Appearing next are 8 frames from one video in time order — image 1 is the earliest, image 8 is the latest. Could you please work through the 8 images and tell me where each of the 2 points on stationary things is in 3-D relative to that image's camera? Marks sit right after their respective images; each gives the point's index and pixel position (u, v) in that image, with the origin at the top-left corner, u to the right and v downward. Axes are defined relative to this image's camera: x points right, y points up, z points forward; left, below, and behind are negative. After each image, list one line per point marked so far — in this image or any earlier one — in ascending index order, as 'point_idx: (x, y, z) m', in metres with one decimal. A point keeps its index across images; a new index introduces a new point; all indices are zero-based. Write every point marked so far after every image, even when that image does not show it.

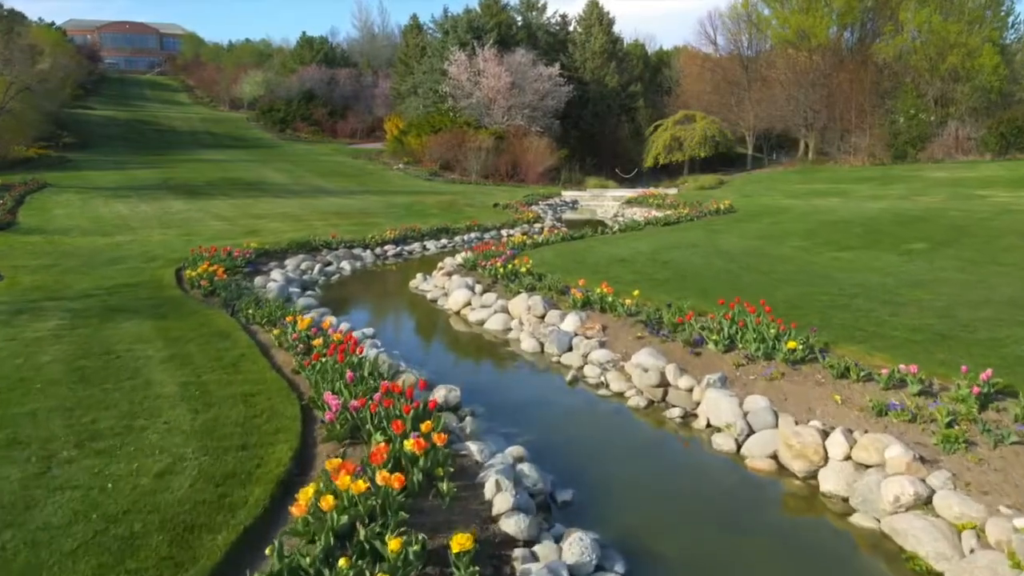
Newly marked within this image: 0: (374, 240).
0: (-2.5, +0.9, +16.8) m
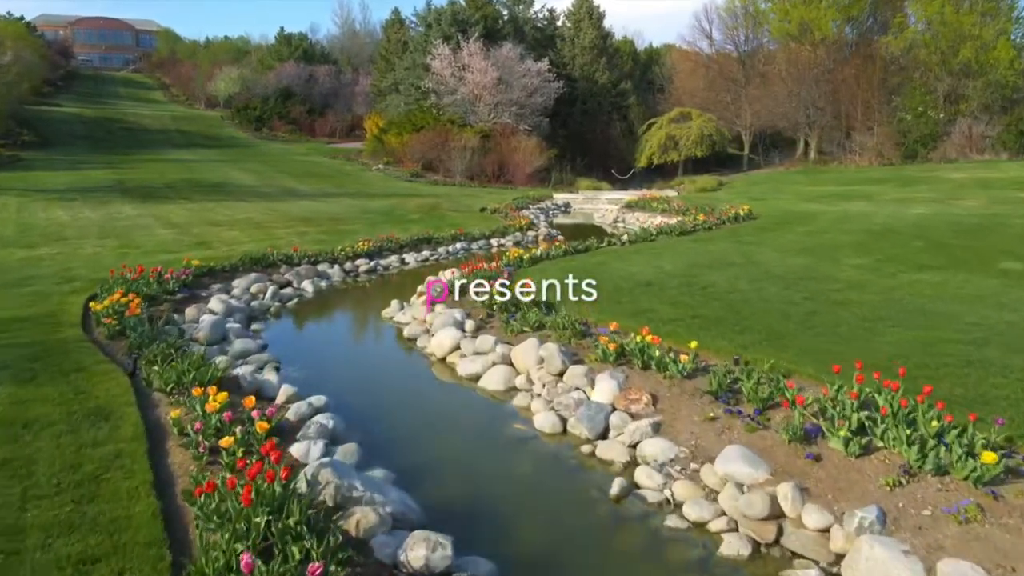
0: (-2.6, +0.5, +14.4) m
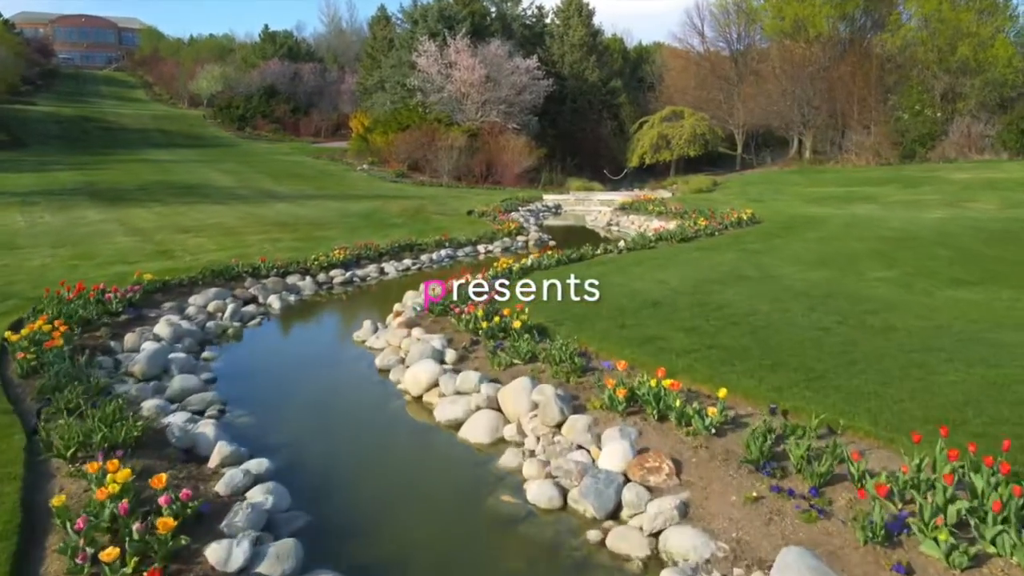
0: (-2.8, +0.3, +13.2) m
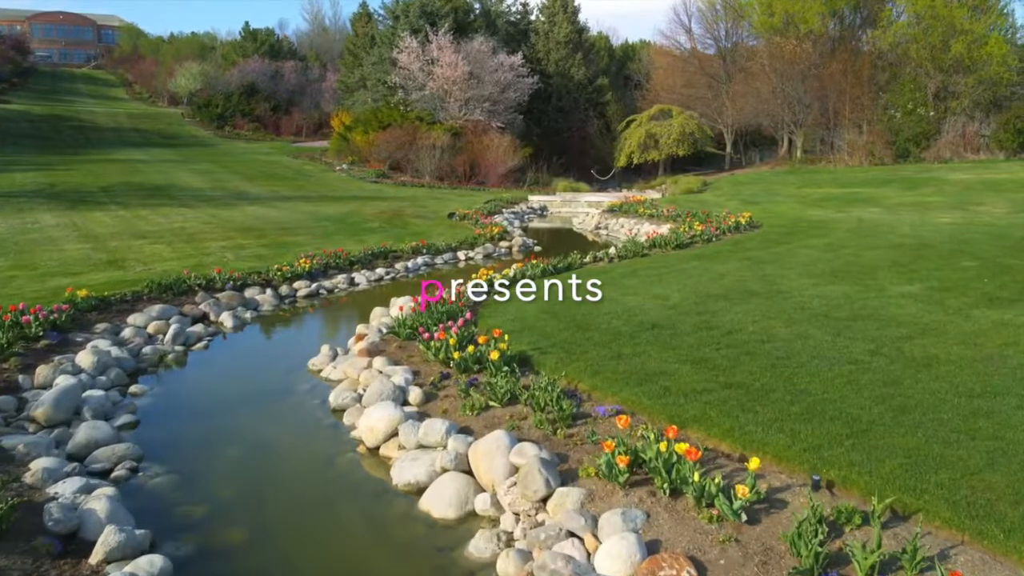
0: (-3.0, +0.2, +12.1) m
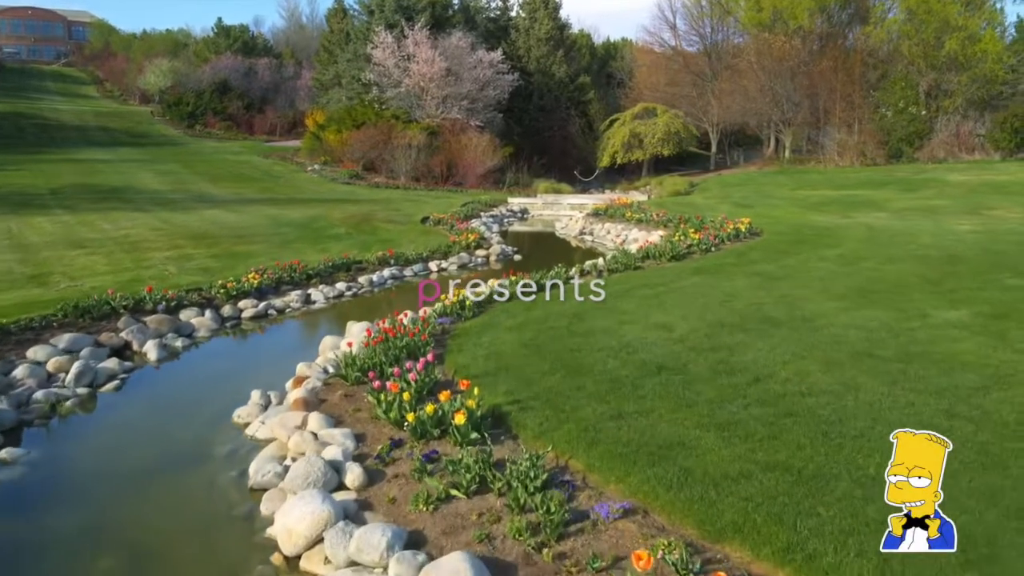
0: (-3.3, 0.0, +10.6) m
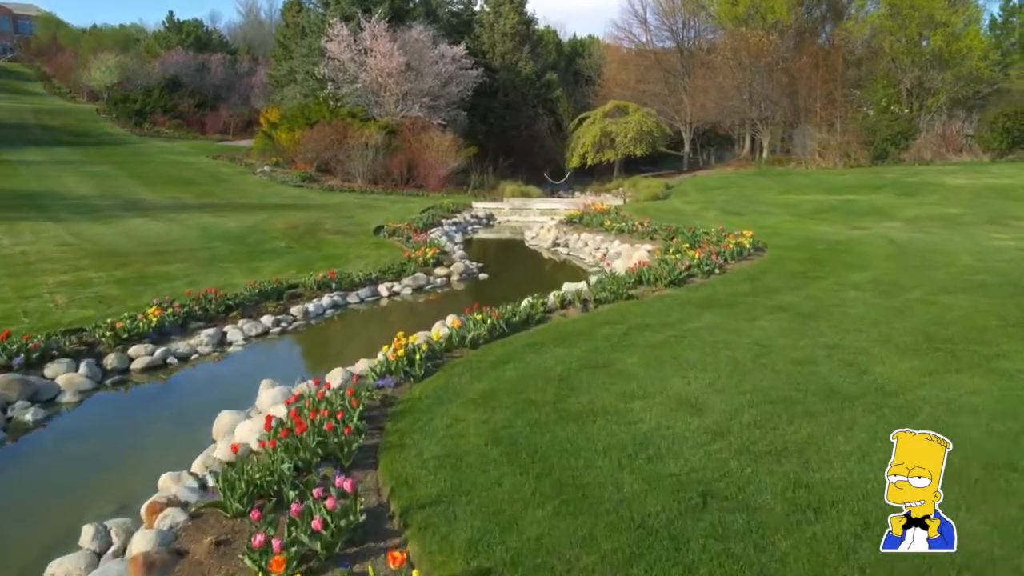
0: (-3.6, -0.4, +8.4) m
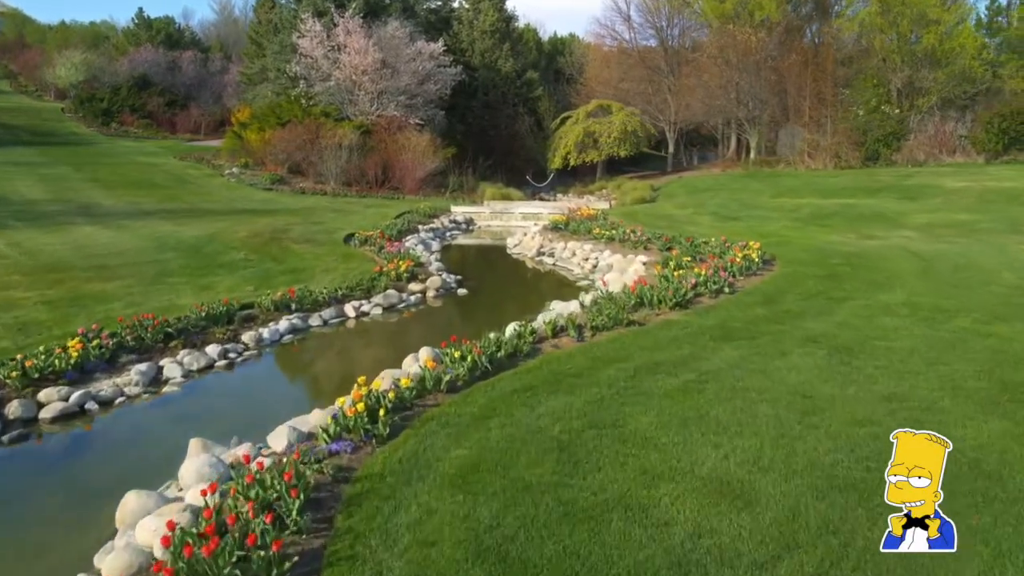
0: (-3.7, -0.7, +7.0) m
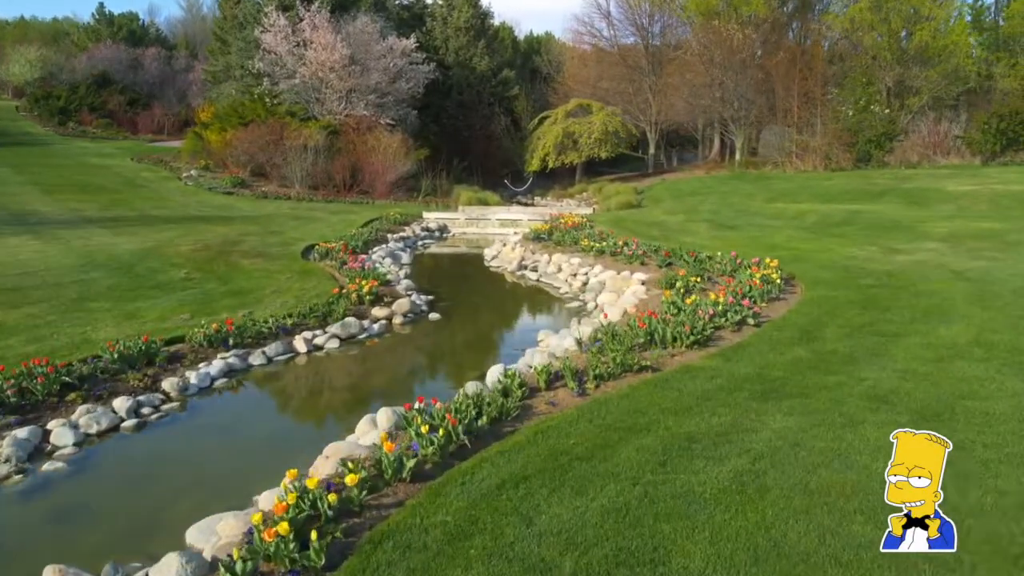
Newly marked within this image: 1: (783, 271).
0: (-3.8, -0.9, +5.3) m
1: (+2.9, +0.2, +10.0) m
